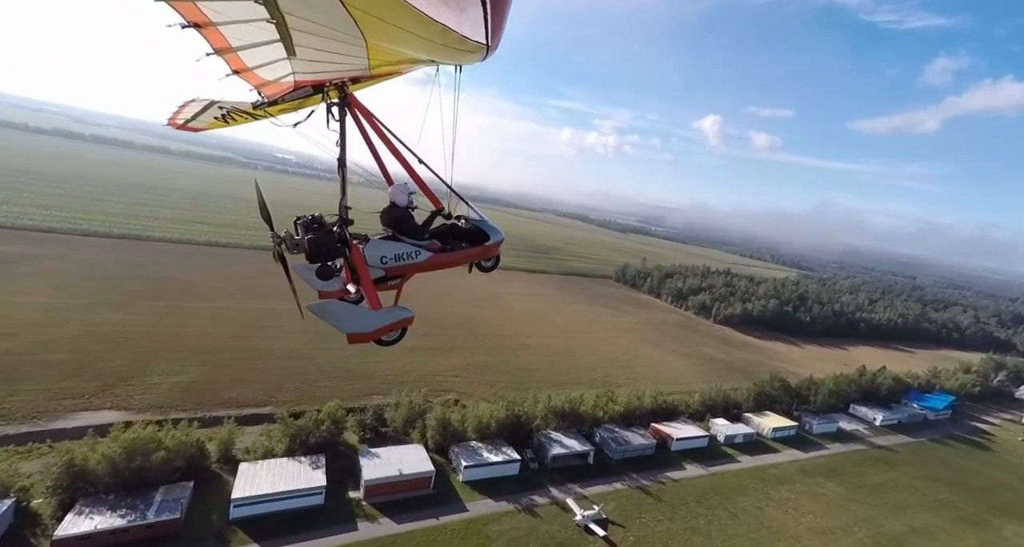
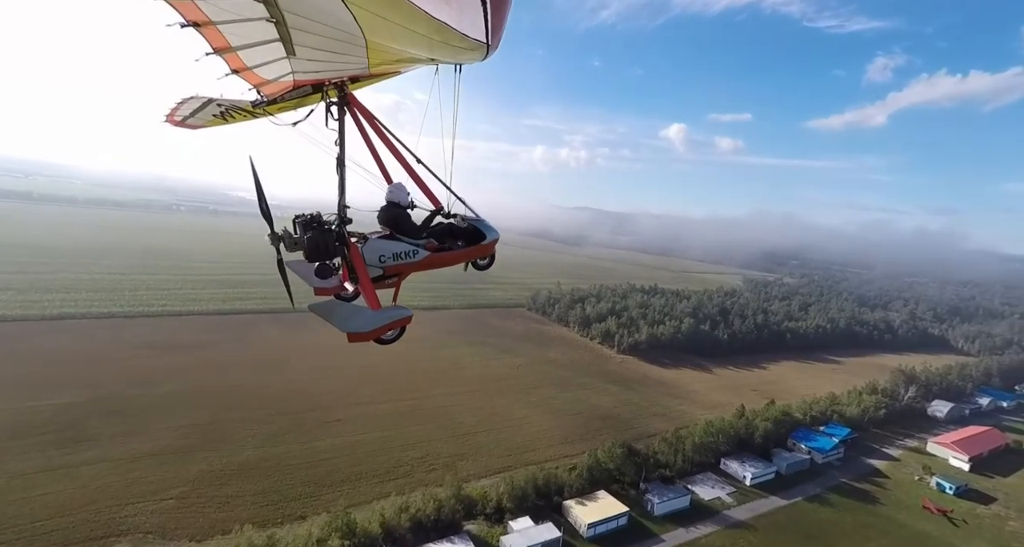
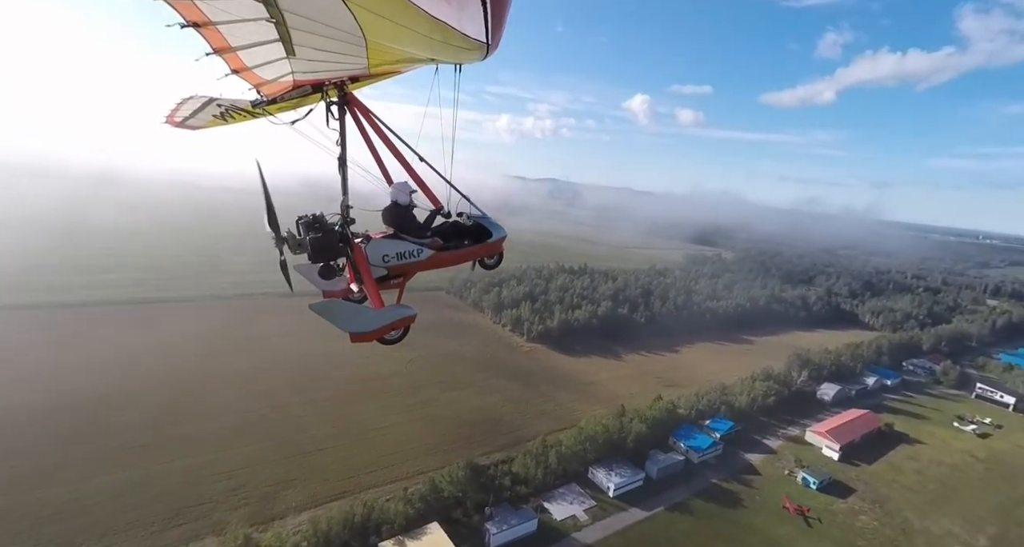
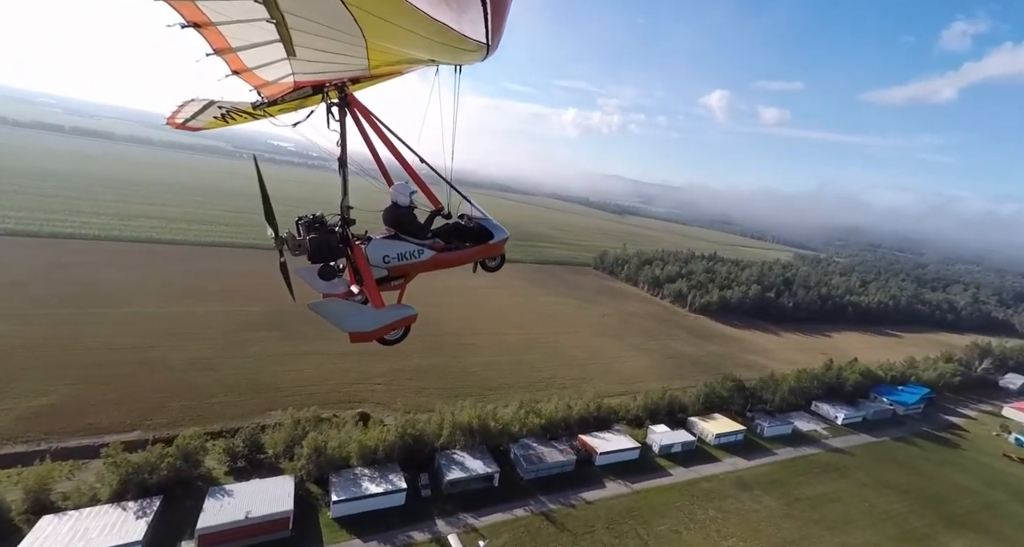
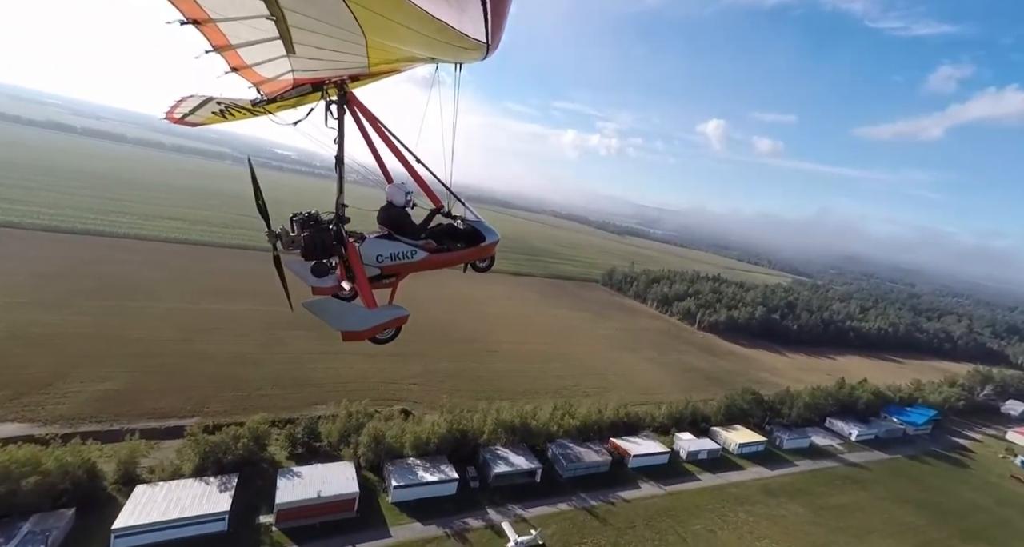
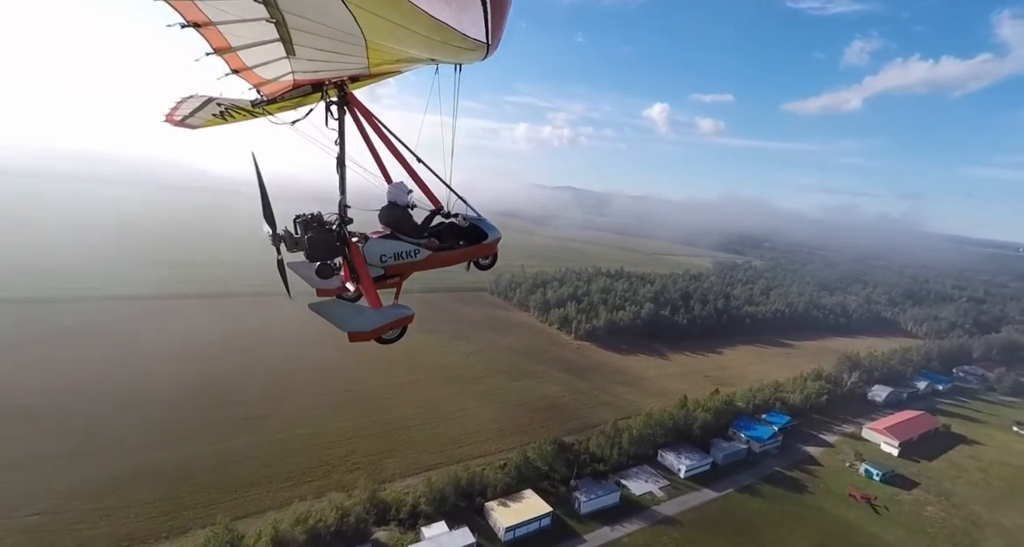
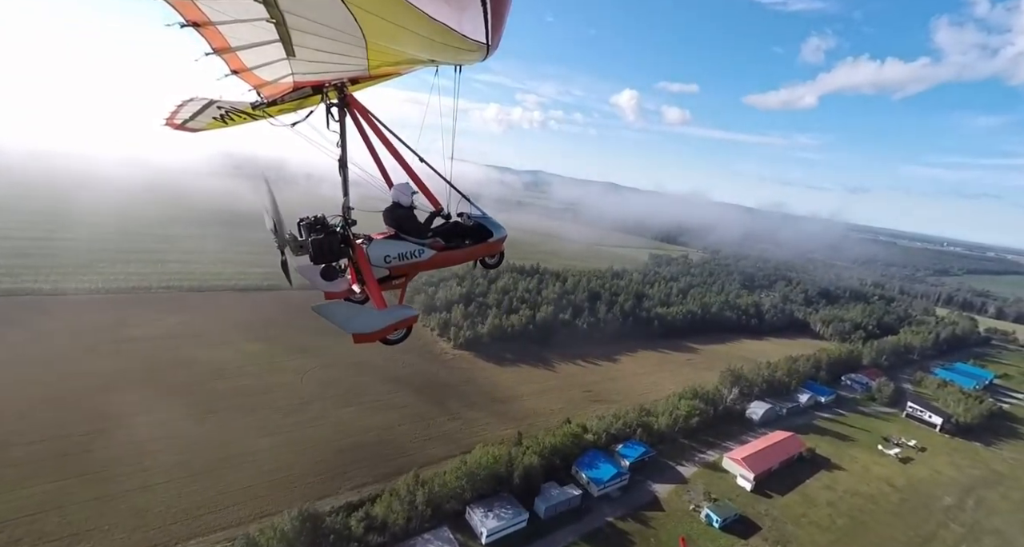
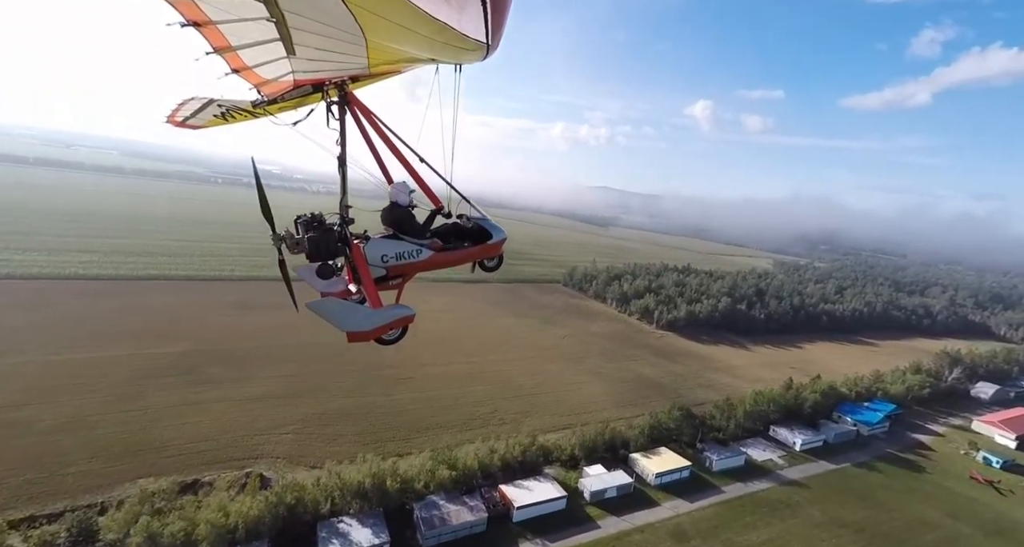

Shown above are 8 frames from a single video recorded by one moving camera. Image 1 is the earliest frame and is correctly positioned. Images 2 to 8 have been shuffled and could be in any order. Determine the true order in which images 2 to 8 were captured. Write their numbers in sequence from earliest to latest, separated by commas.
5, 4, 8, 2, 6, 3, 7
